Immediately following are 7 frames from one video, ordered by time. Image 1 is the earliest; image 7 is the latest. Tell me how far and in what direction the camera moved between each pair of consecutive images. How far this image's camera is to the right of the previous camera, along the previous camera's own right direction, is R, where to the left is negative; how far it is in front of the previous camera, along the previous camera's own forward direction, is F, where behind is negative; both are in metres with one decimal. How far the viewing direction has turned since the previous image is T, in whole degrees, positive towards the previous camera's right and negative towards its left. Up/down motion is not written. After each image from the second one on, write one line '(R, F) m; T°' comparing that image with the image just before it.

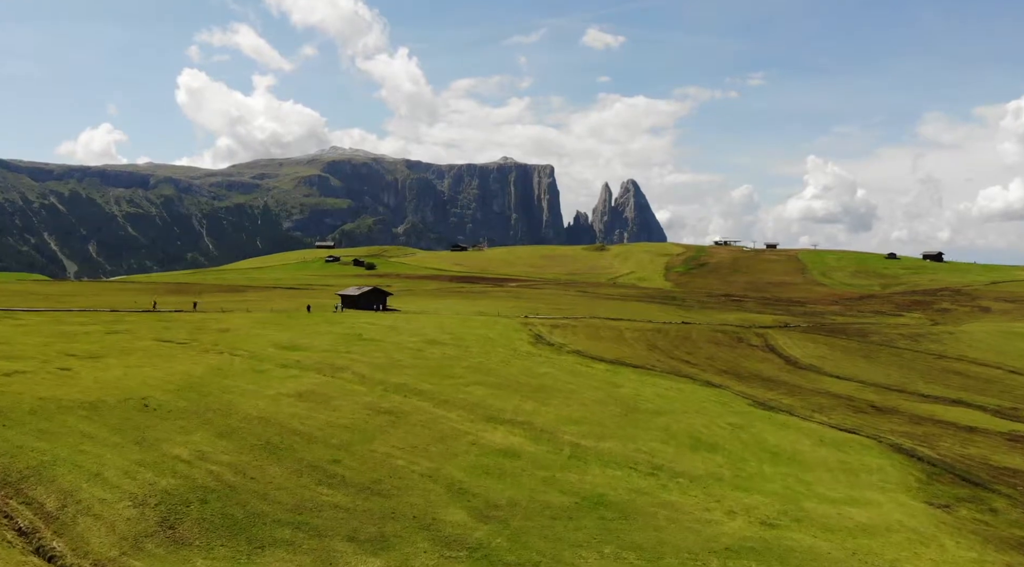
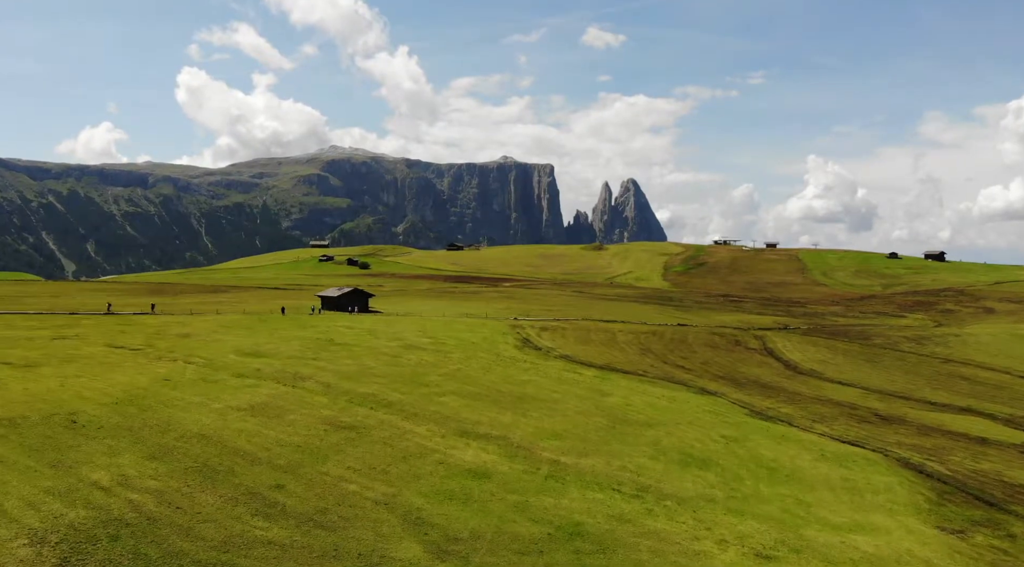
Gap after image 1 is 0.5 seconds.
(+1.6, +5.6) m; 0°
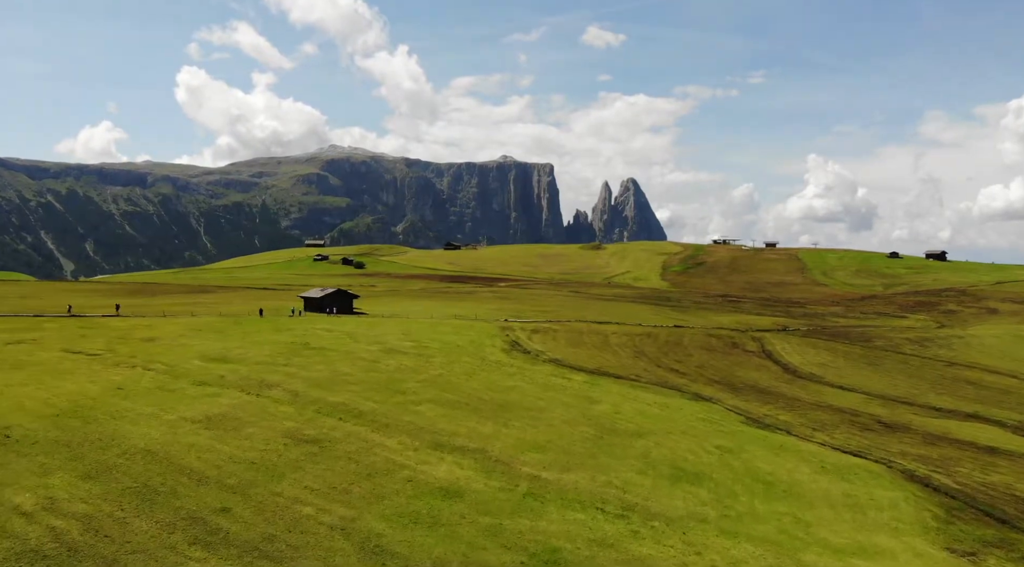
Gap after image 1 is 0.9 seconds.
(+1.3, +4.2) m; 0°
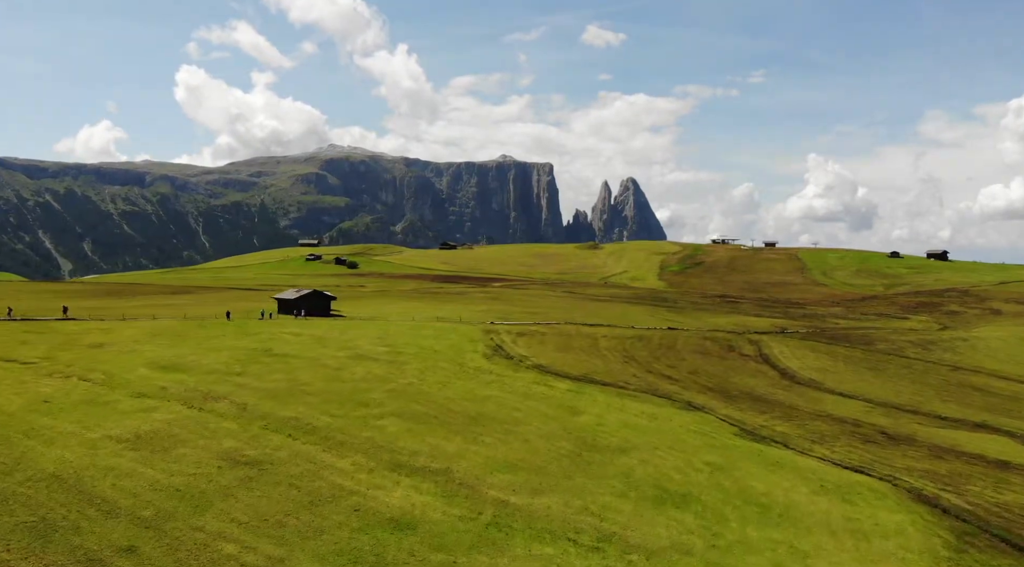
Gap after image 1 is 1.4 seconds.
(+1.8, +5.6) m; 0°
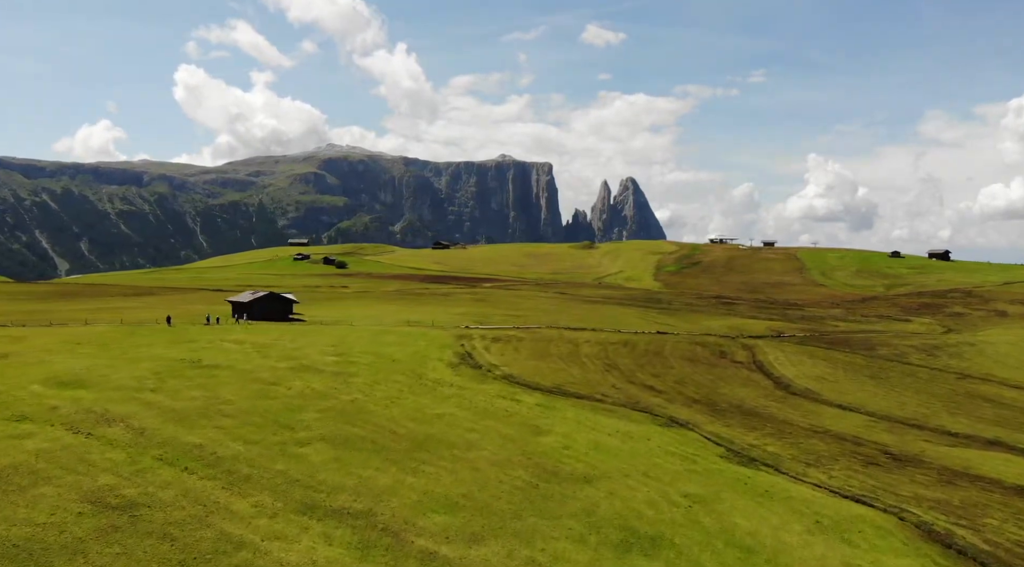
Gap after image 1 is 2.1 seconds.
(+2.8, +8.4) m; 0°
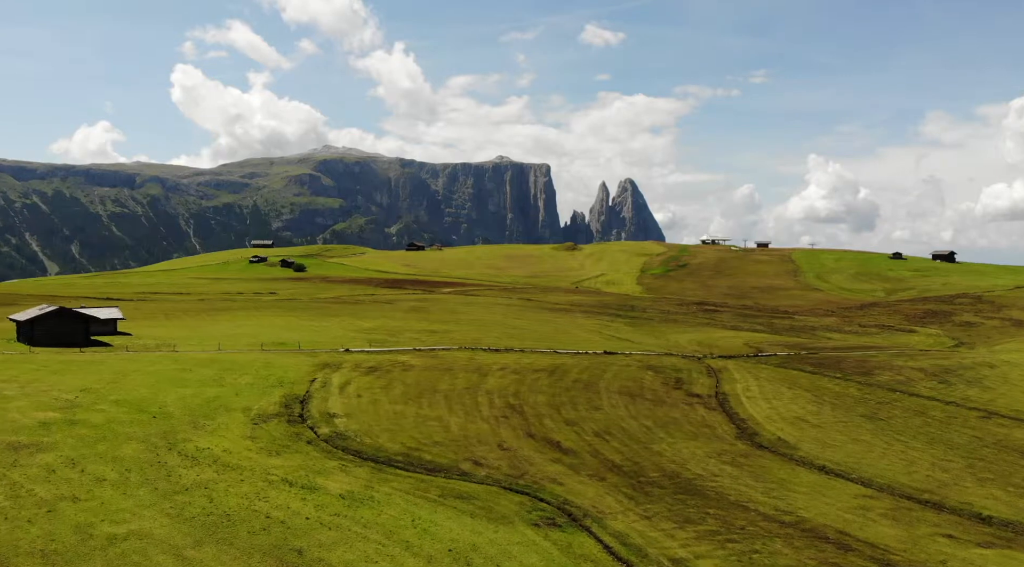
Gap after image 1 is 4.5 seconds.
(+9.9, +26.4) m; 0°
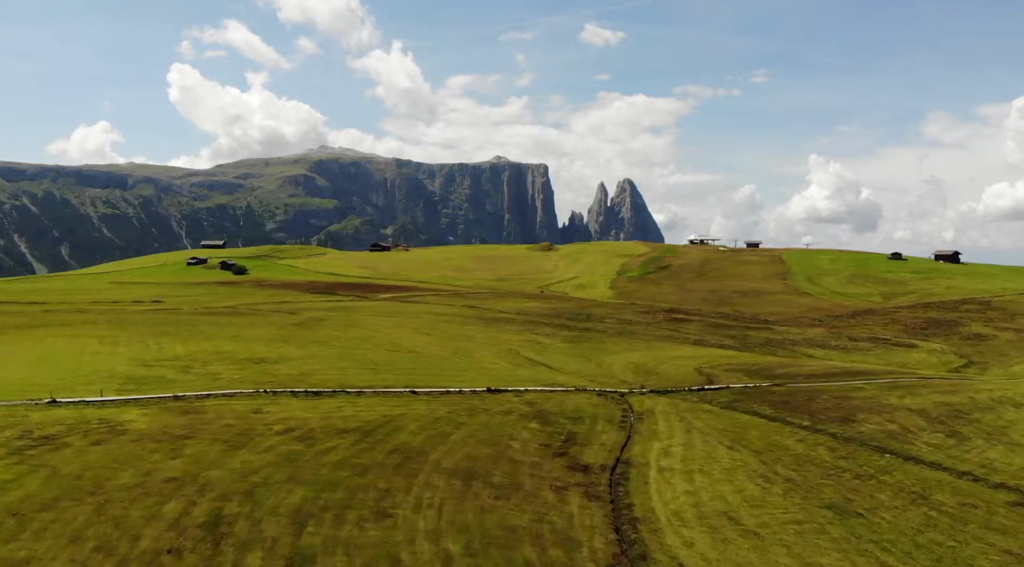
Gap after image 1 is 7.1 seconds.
(+12.6, +30.4) m; 0°
